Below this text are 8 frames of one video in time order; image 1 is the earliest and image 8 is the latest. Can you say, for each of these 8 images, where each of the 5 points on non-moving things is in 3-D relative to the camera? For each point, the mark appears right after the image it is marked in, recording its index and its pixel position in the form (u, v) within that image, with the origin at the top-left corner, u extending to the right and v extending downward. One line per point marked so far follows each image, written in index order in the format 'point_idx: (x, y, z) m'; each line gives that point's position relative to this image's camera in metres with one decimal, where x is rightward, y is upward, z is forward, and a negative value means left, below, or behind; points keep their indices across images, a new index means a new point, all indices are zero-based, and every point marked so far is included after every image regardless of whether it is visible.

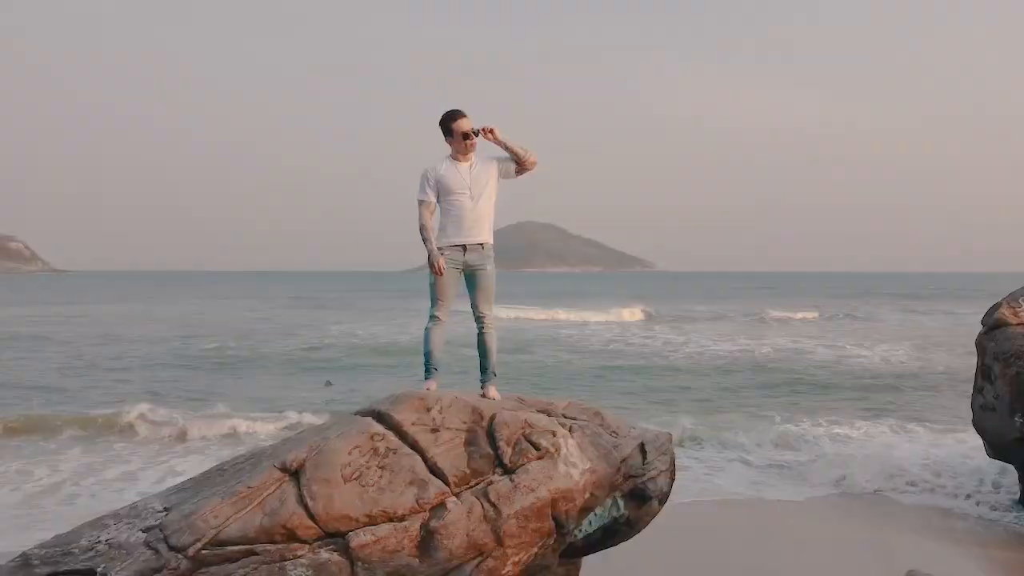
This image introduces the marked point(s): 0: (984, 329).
0: (+5.5, -0.5, +8.4) m
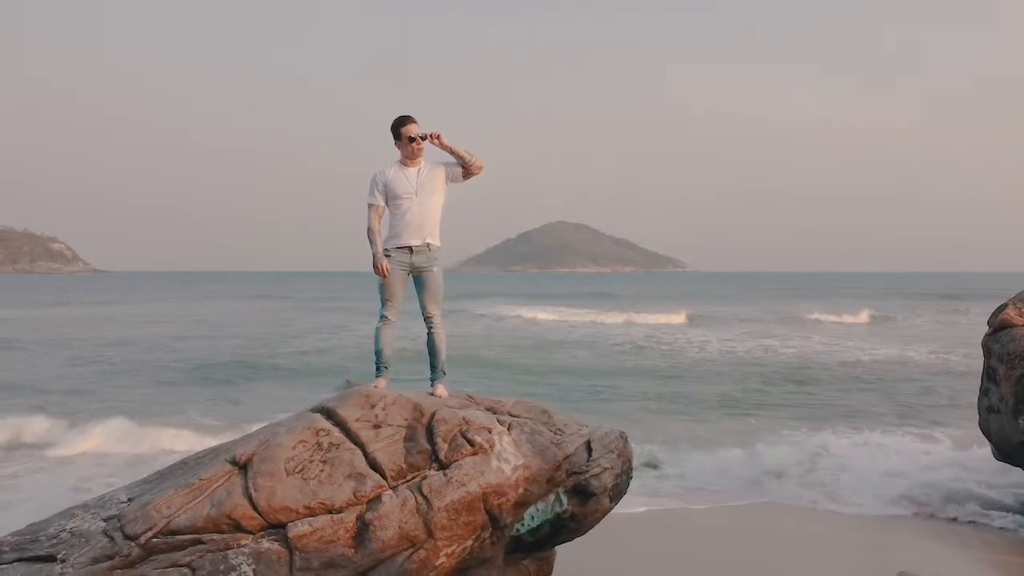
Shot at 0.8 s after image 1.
0: (+5.5, -0.5, +8.3) m
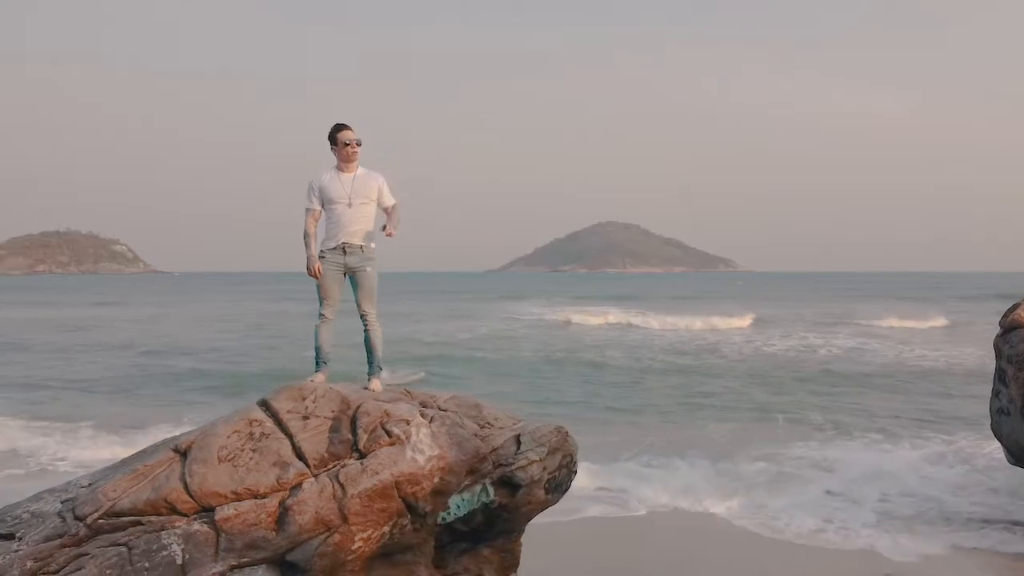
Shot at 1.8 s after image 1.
0: (+5.6, -0.5, +8.1) m
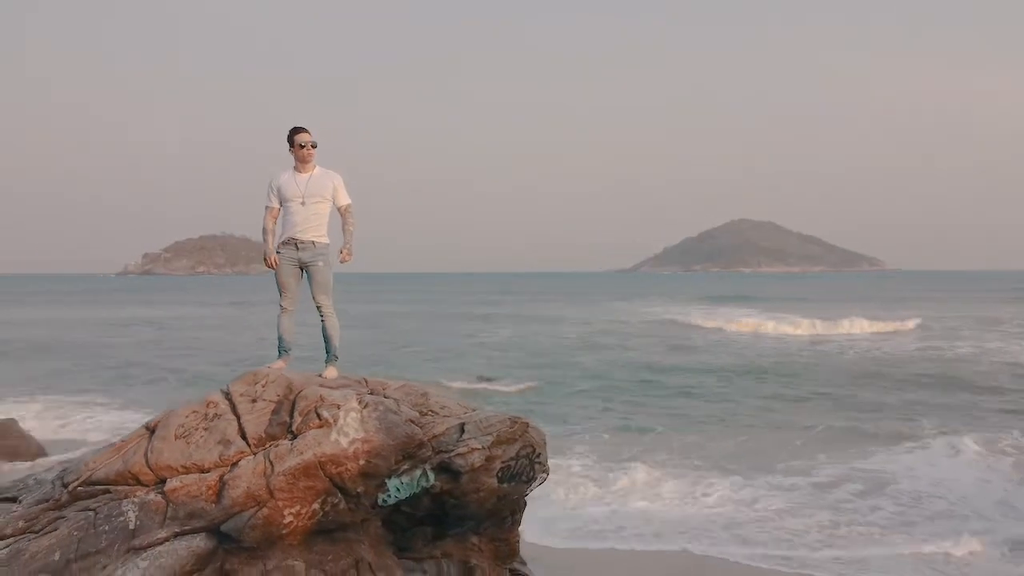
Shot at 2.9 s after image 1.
0: (+6.1, -0.5, +7.3) m
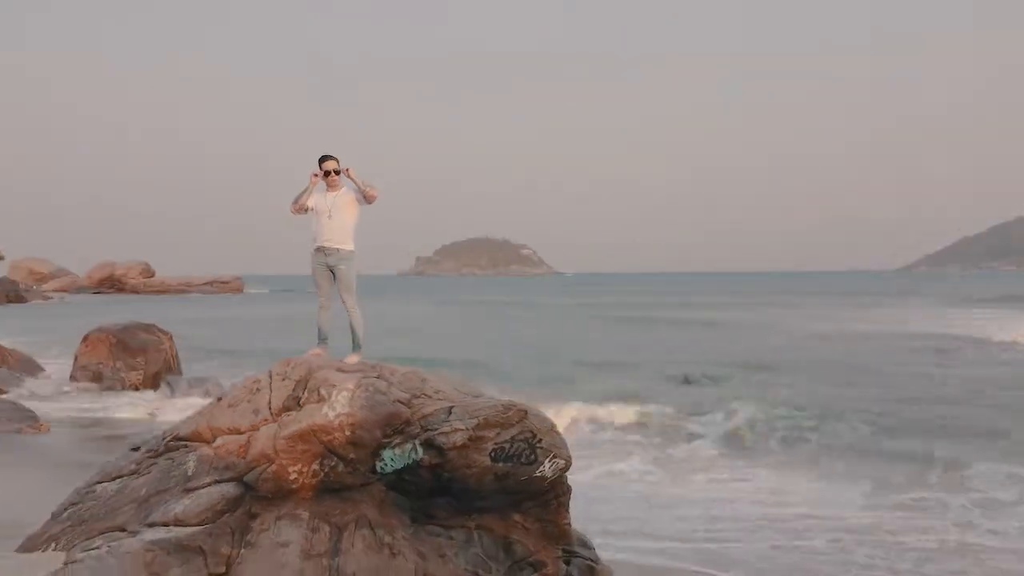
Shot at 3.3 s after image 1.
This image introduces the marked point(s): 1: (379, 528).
0: (+7.0, -0.4, +5.7) m
1: (-0.8, -1.2, +3.6) m
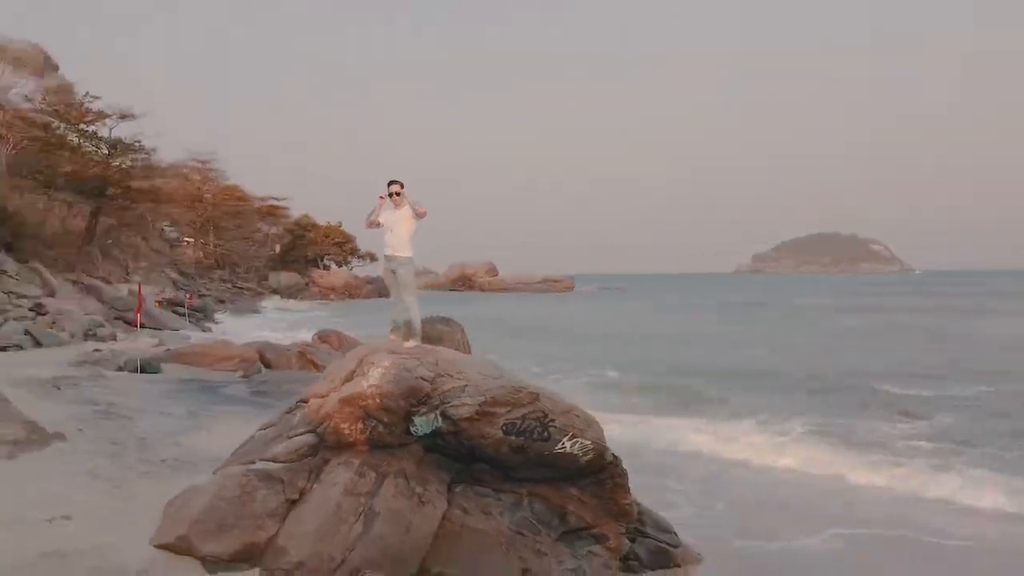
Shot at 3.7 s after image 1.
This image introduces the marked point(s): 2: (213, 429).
0: (+7.4, -0.7, +4.1) m
1: (-0.6, -1.2, +4.5) m
2: (-3.4, -1.6, +8.3) m
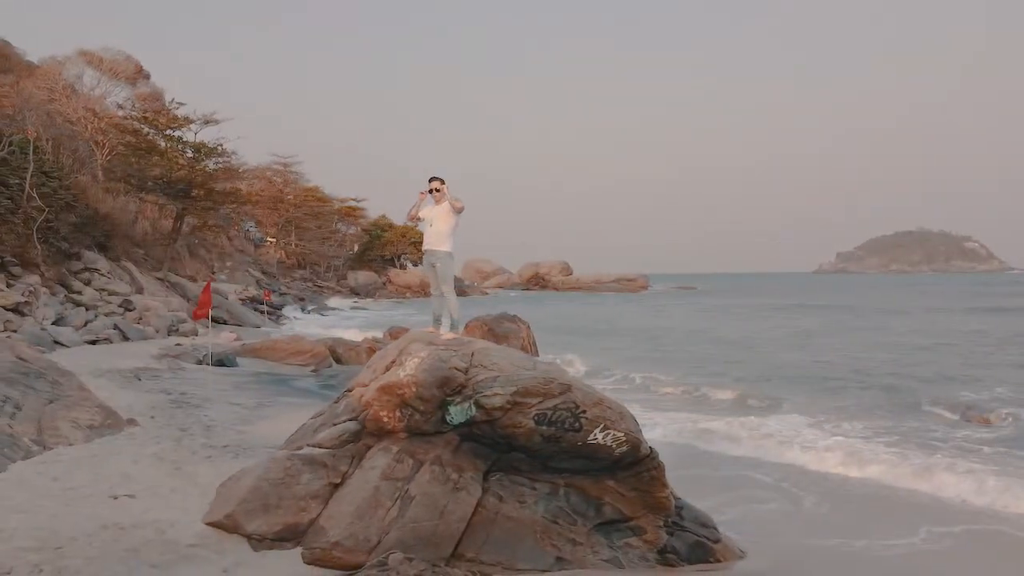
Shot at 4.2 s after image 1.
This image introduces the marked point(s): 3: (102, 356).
0: (+7.6, -0.6, +3.5) m
1: (-0.4, -1.2, +4.6) m
2: (-2.9, -1.6, +8.7) m
3: (-7.1, -1.2, +12.4) m
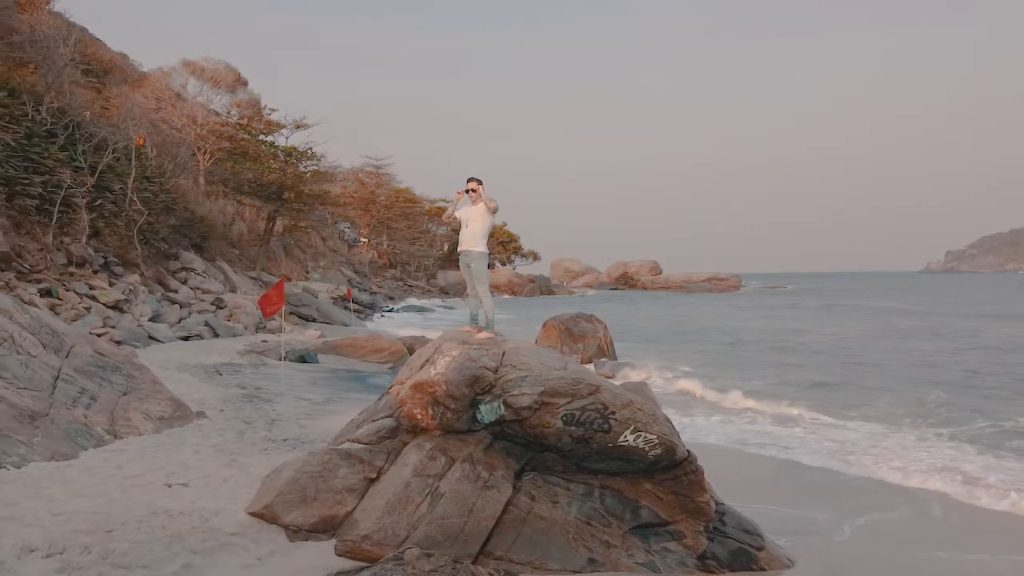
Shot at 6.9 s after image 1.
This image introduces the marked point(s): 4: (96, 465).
0: (+7.6, -0.7, +2.7) m
1: (-0.2, -1.2, +4.7) m
2: (-2.2, -1.6, +8.9) m
3: (-6.1, -1.1, +13.1) m
4: (-3.1, -1.3, +5.3) m
